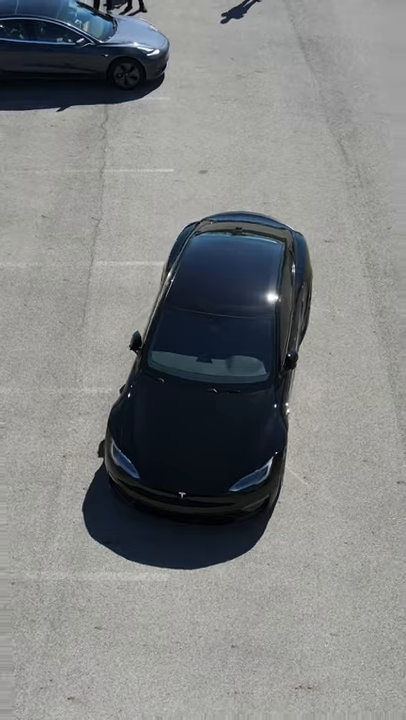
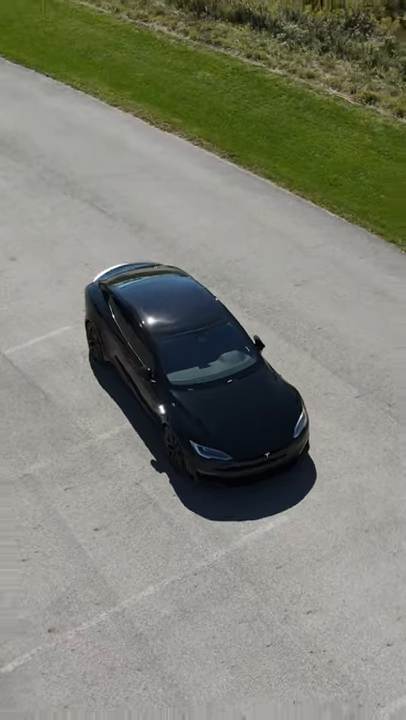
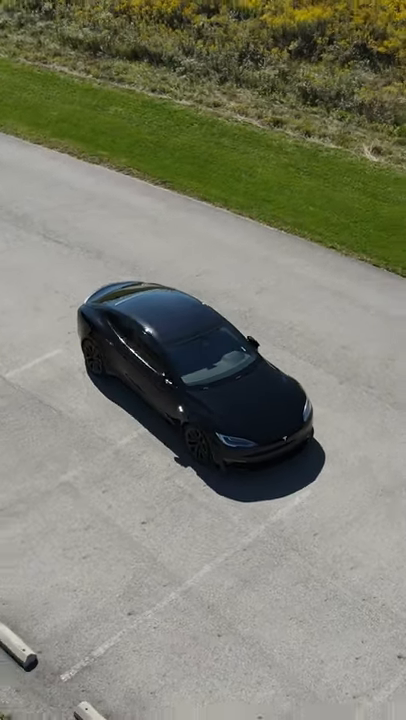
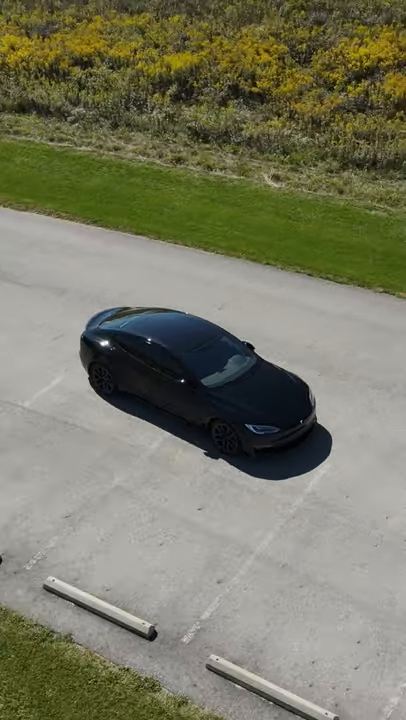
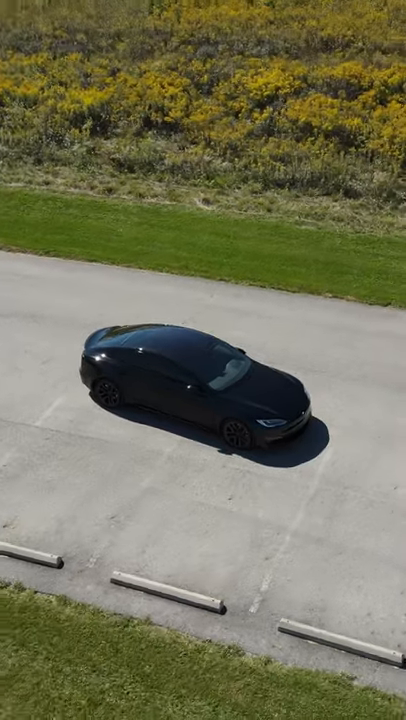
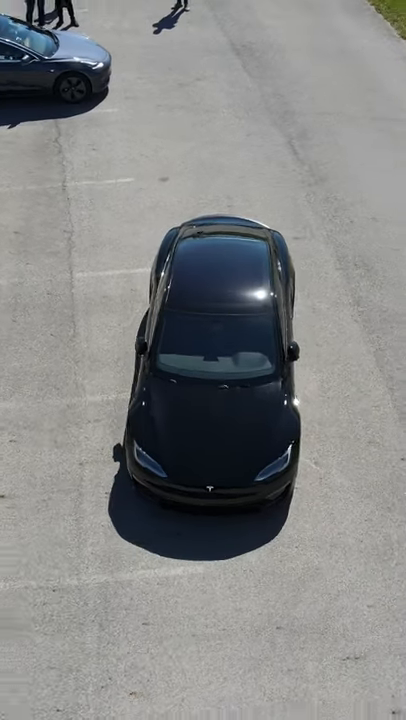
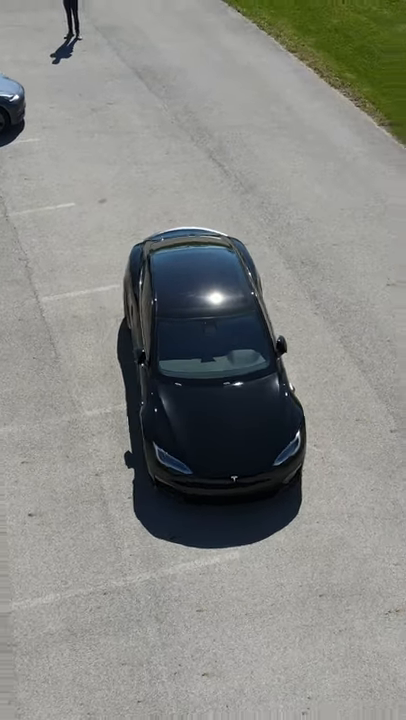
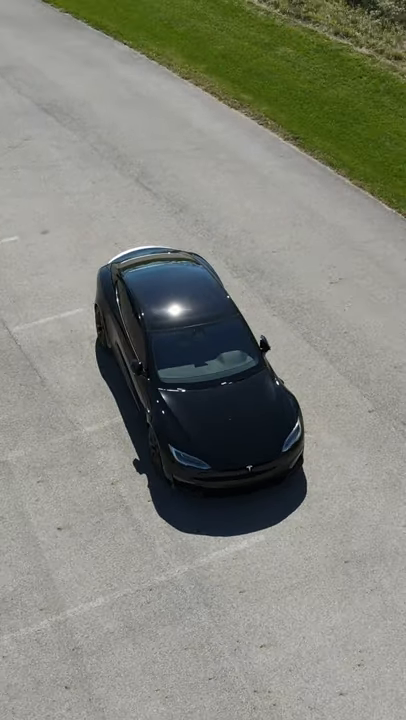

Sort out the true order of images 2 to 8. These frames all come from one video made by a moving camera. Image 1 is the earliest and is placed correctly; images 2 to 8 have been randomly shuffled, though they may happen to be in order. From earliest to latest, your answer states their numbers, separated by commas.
6, 7, 8, 2, 3, 4, 5
